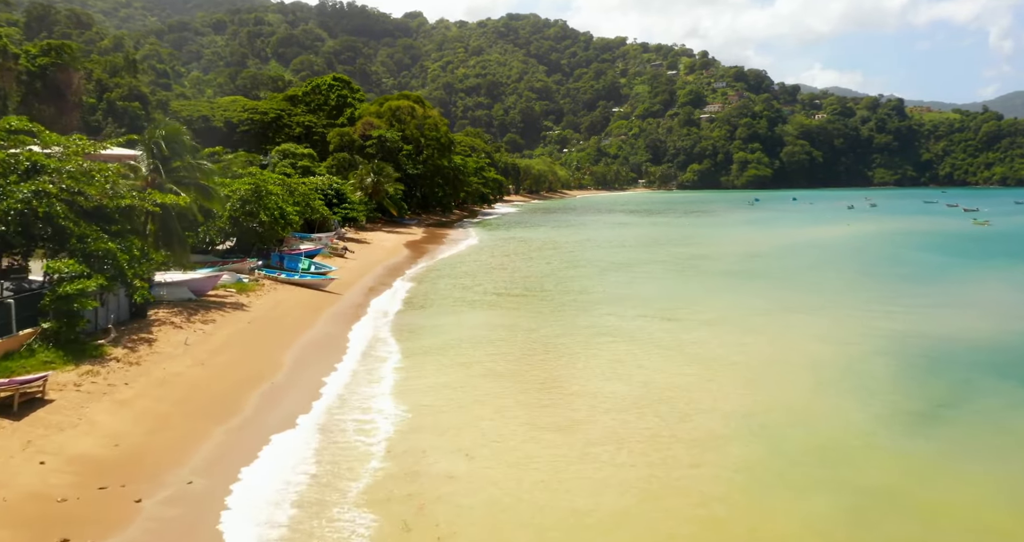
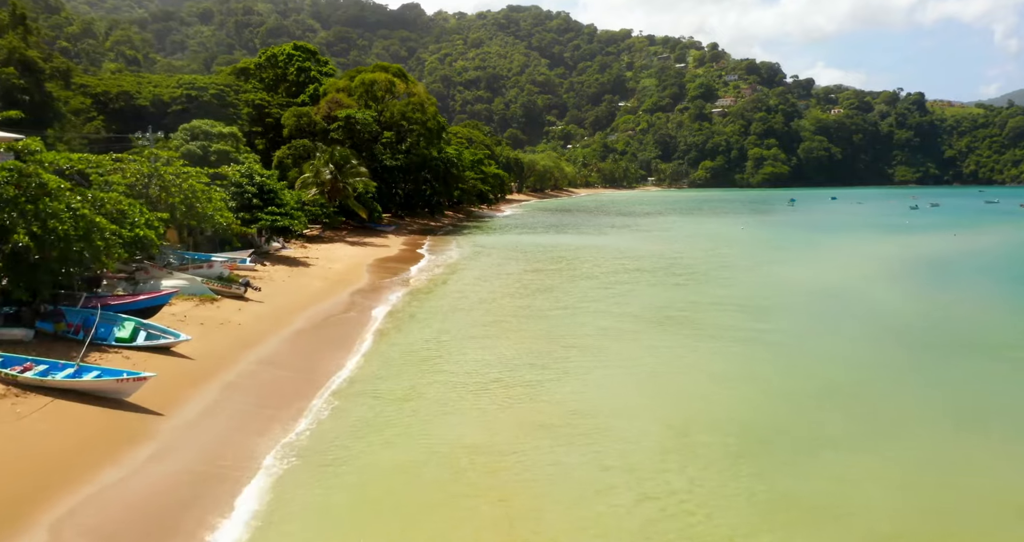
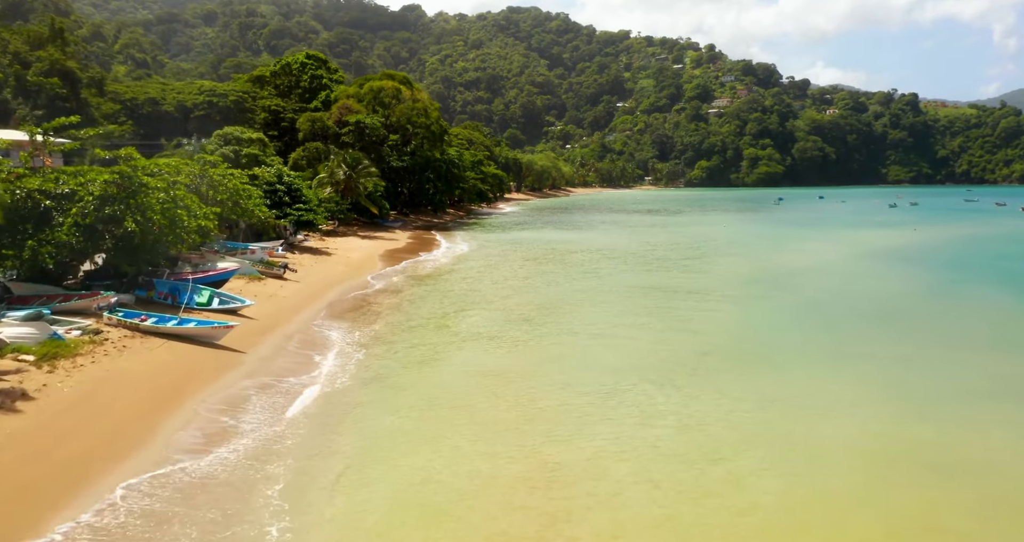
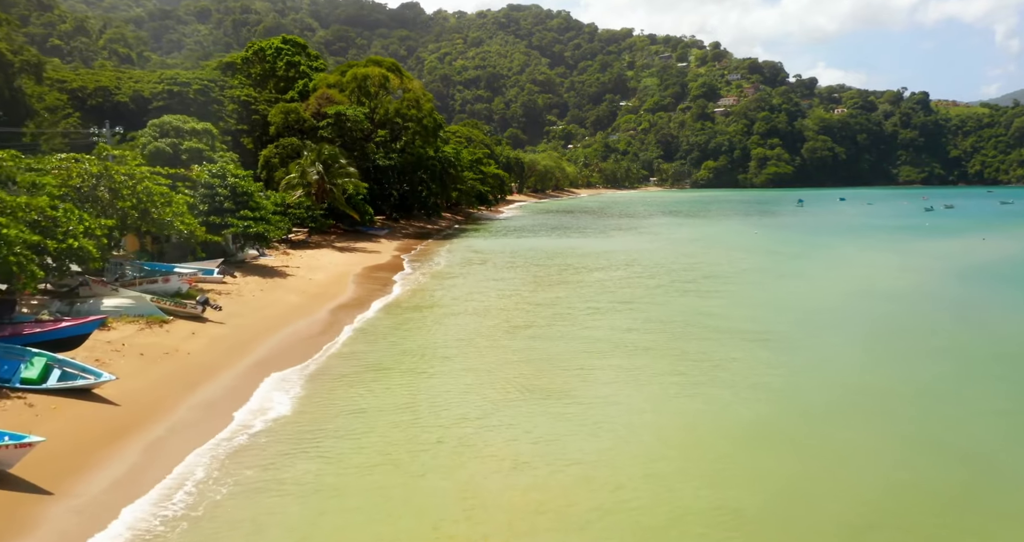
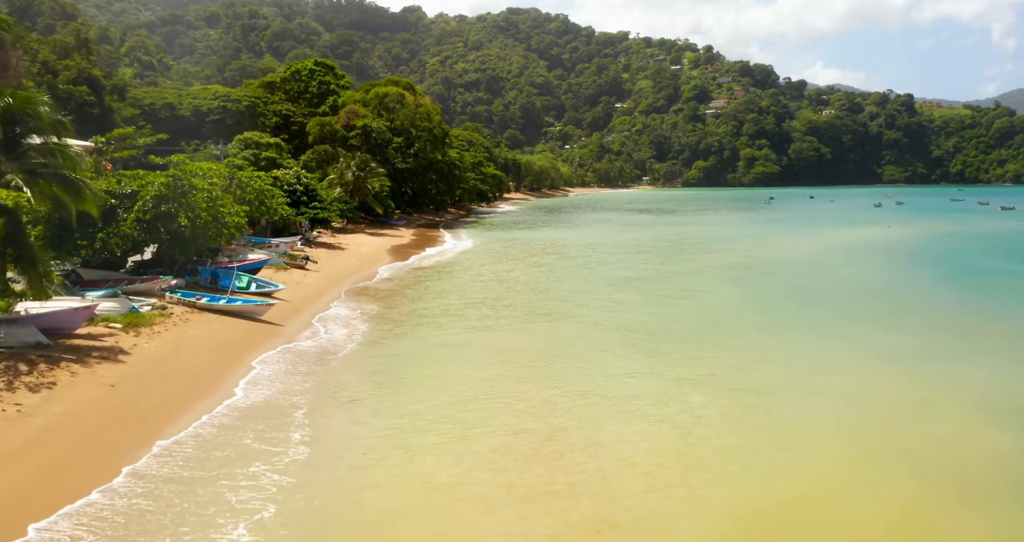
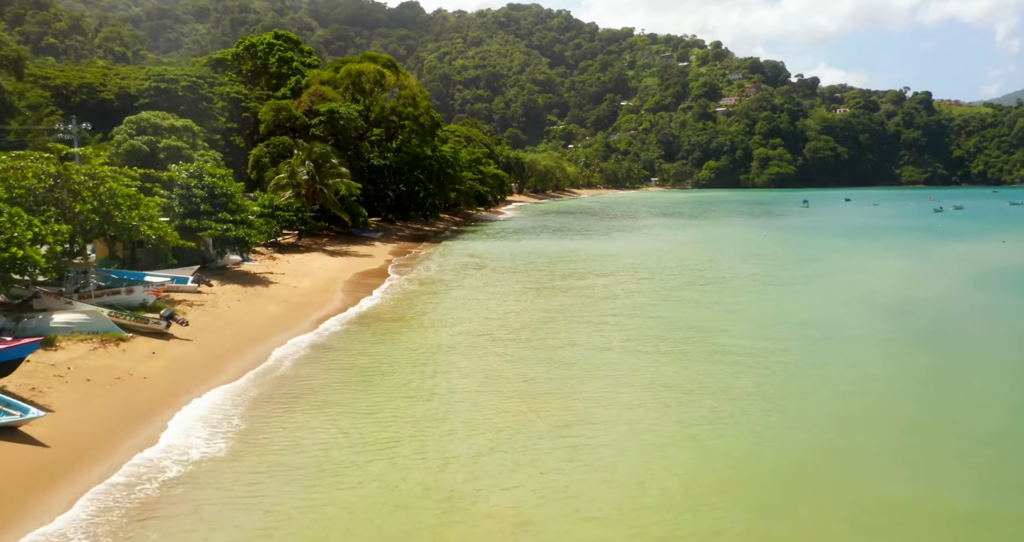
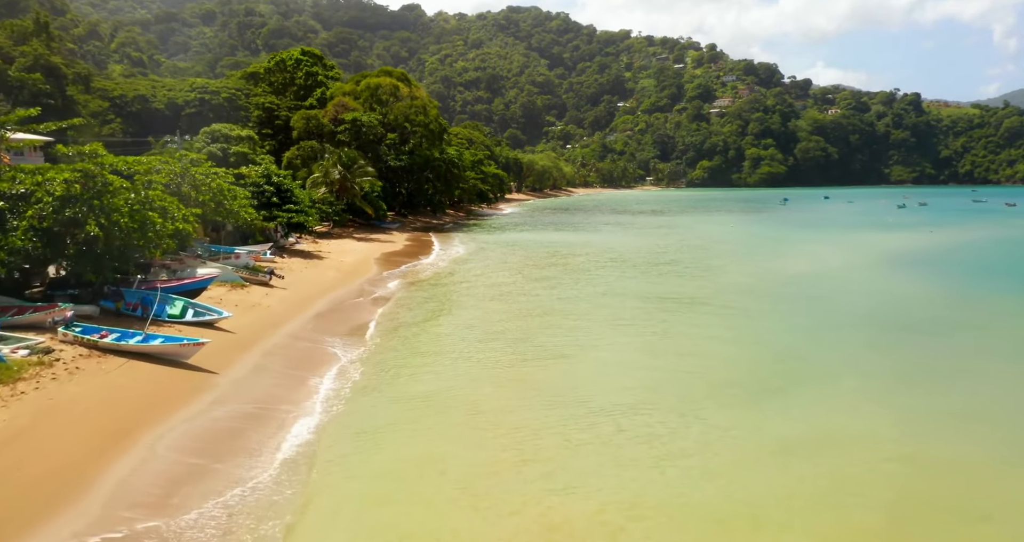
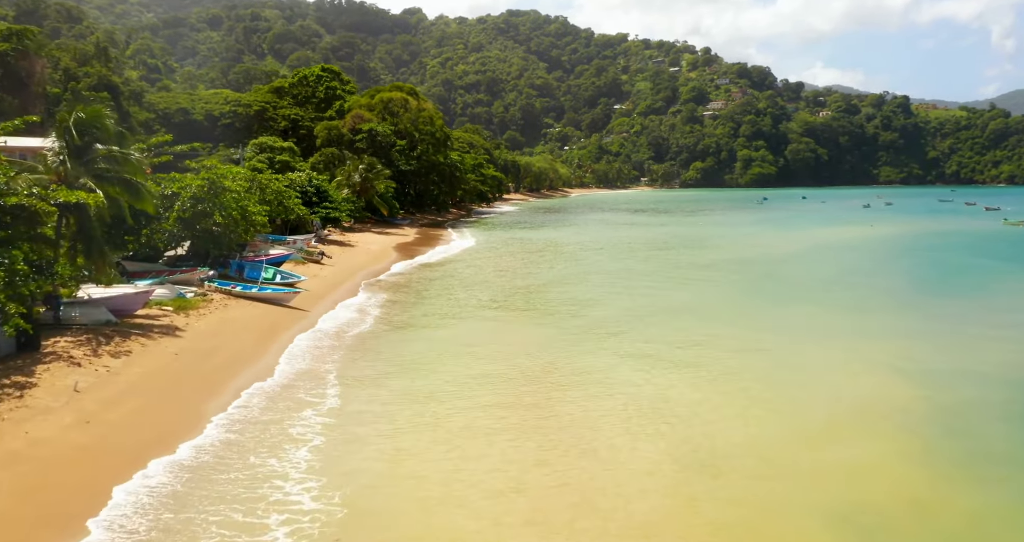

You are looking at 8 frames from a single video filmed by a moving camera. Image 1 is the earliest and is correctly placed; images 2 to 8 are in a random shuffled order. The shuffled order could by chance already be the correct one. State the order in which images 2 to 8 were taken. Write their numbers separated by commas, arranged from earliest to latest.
8, 5, 3, 7, 2, 4, 6
